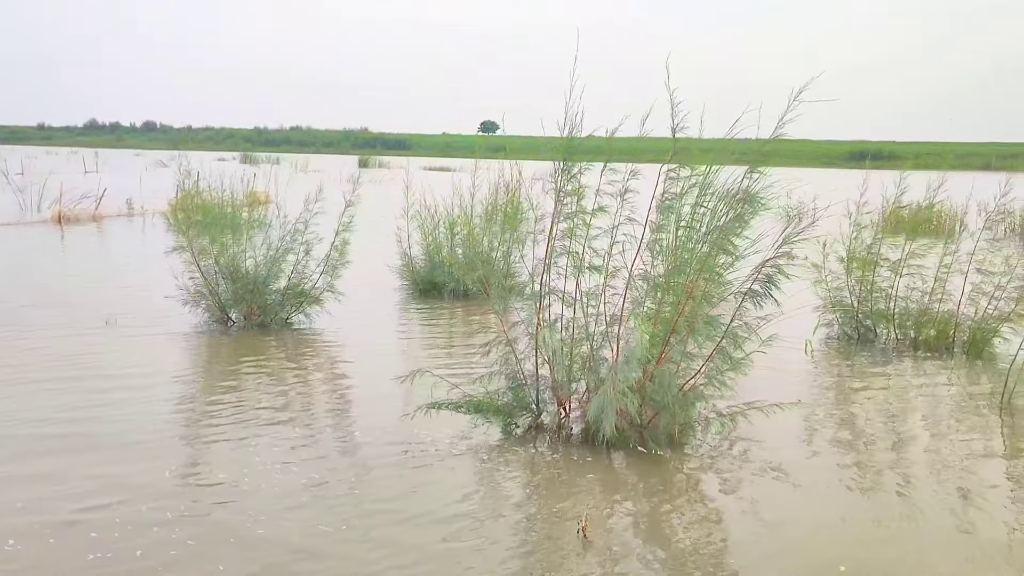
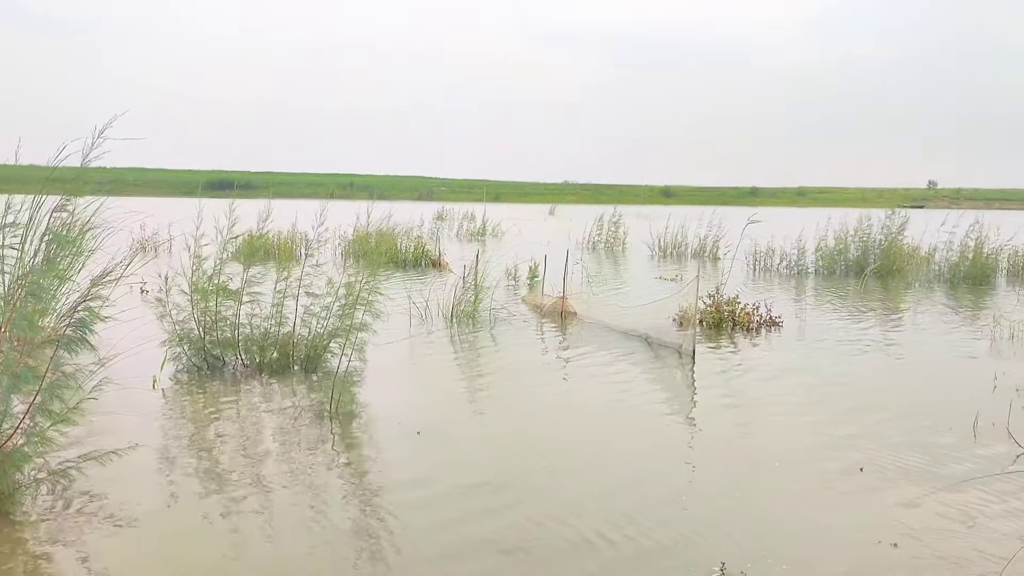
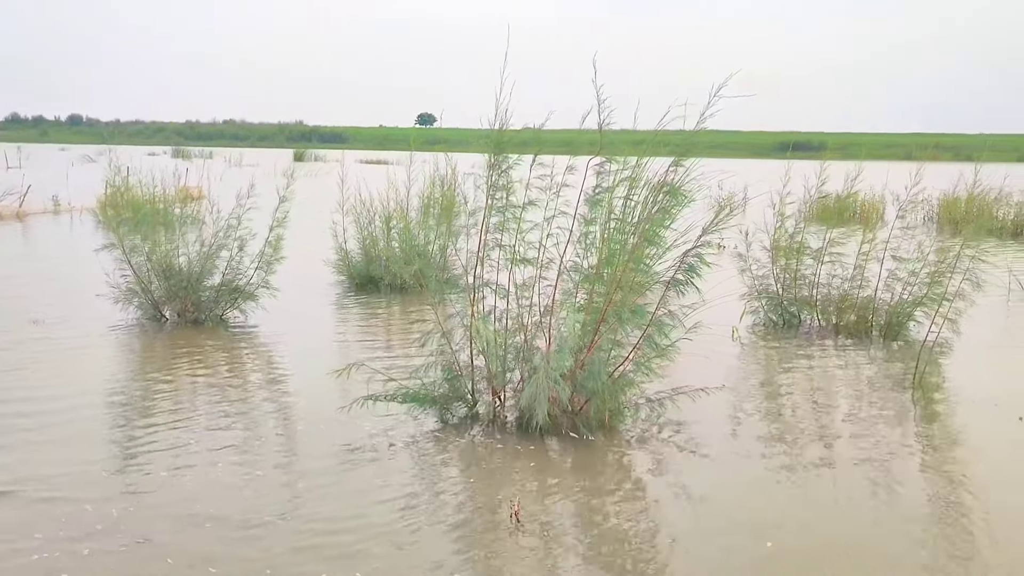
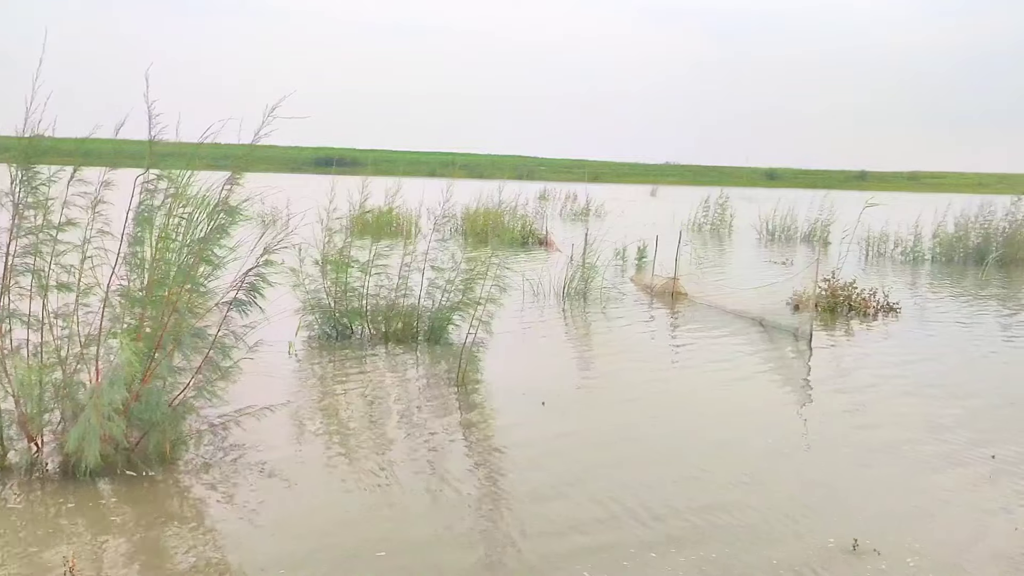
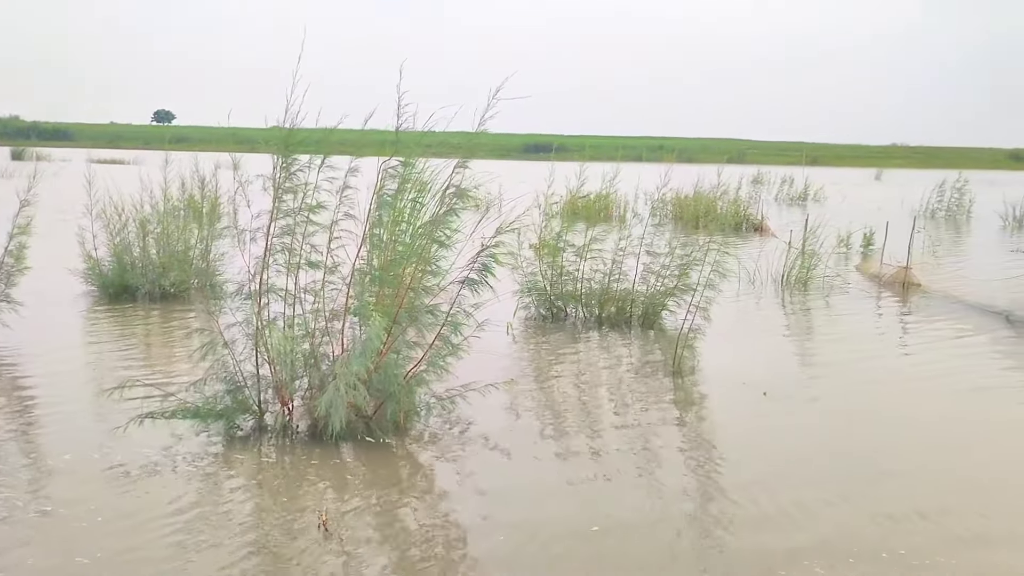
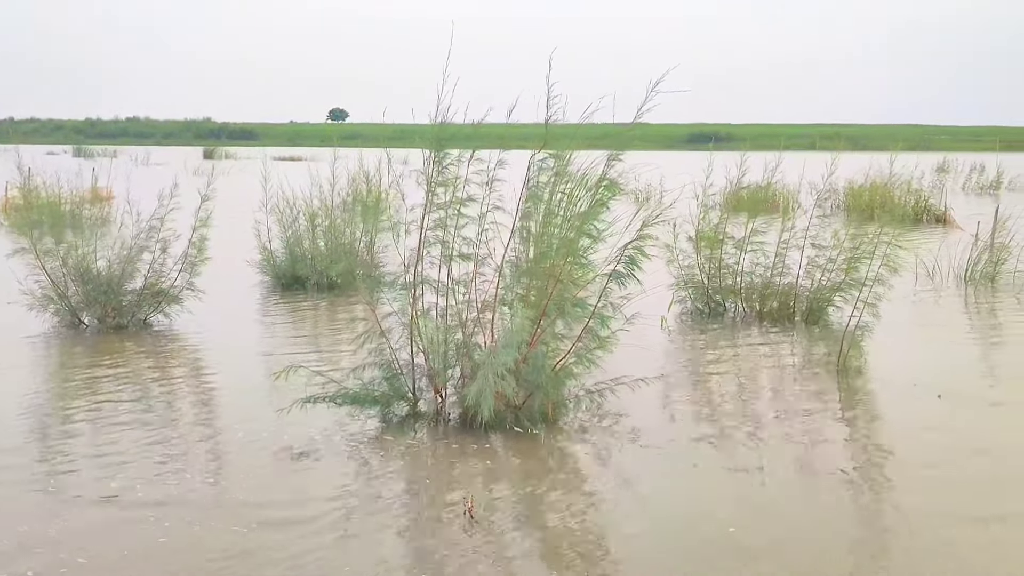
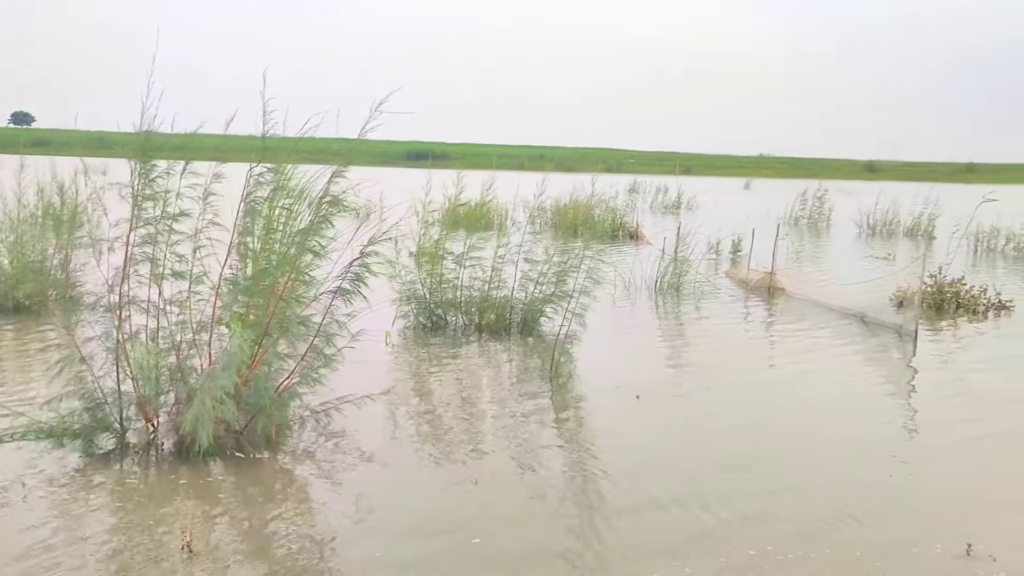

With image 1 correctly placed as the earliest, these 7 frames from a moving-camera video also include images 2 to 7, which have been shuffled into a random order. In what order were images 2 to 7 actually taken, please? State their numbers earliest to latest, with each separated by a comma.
3, 6, 5, 7, 4, 2
